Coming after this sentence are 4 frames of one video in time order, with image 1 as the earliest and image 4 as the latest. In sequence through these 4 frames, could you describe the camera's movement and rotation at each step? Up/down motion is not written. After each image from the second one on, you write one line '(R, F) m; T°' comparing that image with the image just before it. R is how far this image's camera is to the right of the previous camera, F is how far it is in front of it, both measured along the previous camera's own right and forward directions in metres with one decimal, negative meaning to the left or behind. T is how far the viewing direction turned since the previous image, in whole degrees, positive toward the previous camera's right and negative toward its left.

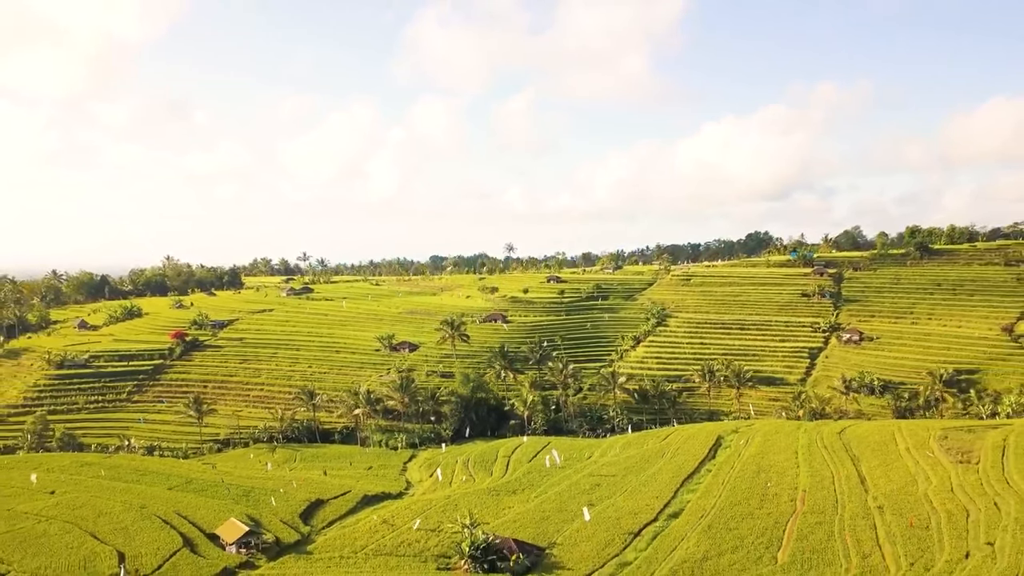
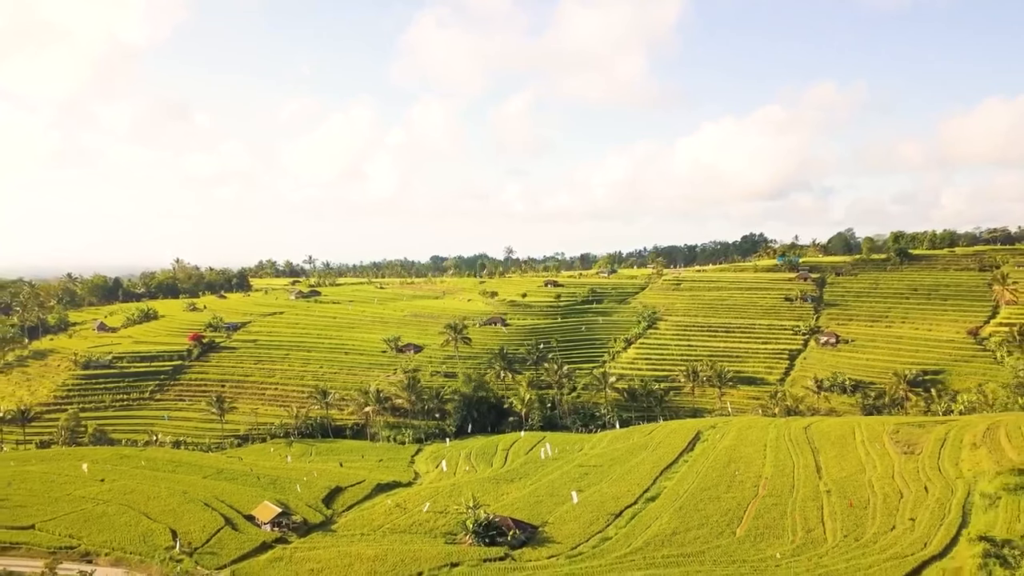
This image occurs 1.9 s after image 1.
(+0.2, -6.3) m; 0°
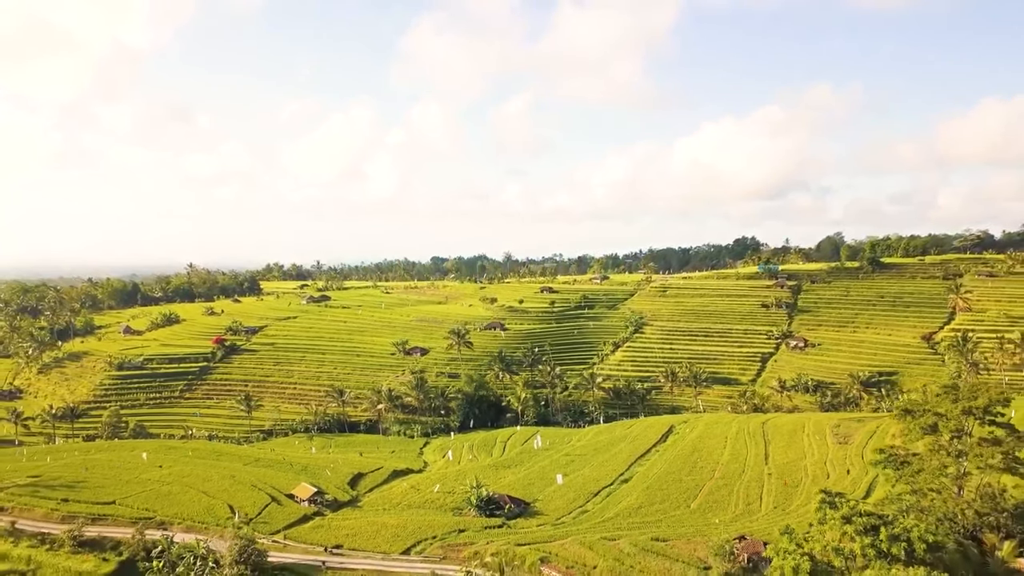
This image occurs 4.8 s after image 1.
(+0.3, -9.9) m; 0°
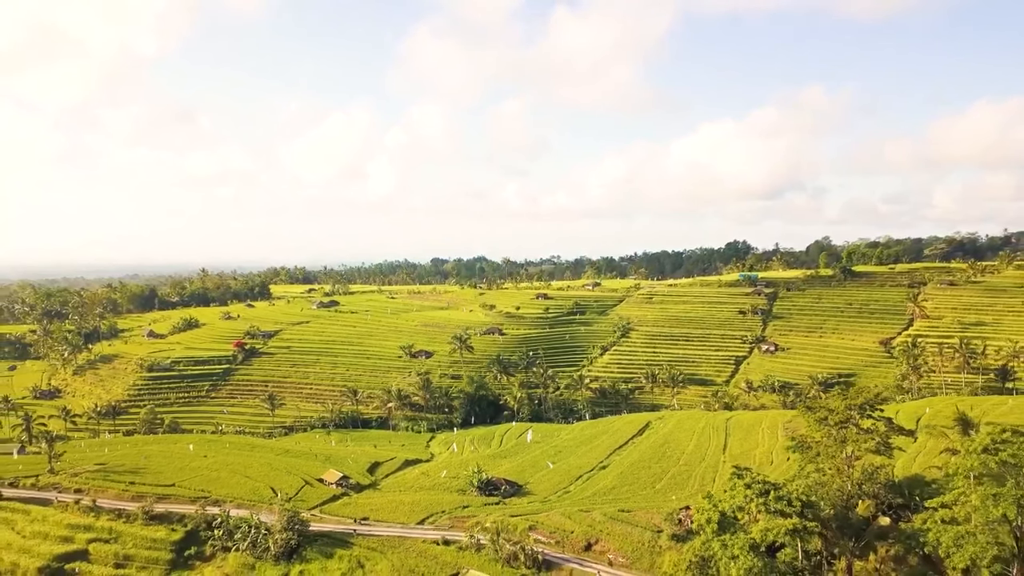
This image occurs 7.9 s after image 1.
(+0.4, -10.8) m; 0°
